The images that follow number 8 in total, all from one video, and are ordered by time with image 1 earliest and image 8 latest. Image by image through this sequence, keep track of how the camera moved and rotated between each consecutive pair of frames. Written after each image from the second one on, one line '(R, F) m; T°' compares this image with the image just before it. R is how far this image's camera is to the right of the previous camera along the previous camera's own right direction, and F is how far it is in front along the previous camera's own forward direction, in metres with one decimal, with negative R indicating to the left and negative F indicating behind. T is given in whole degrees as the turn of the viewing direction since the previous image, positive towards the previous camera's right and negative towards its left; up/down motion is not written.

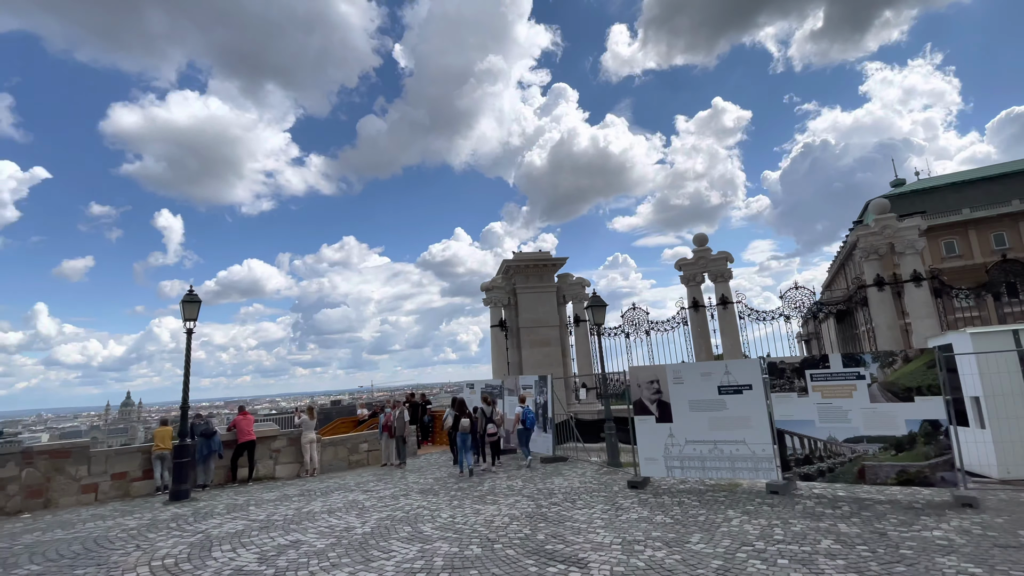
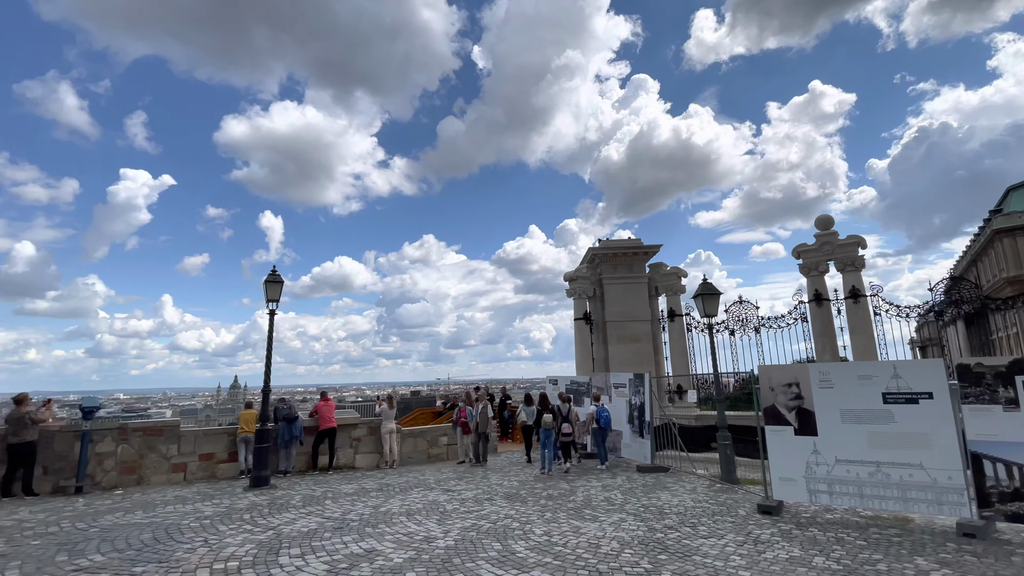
(-0.4, +1.1) m; -9°
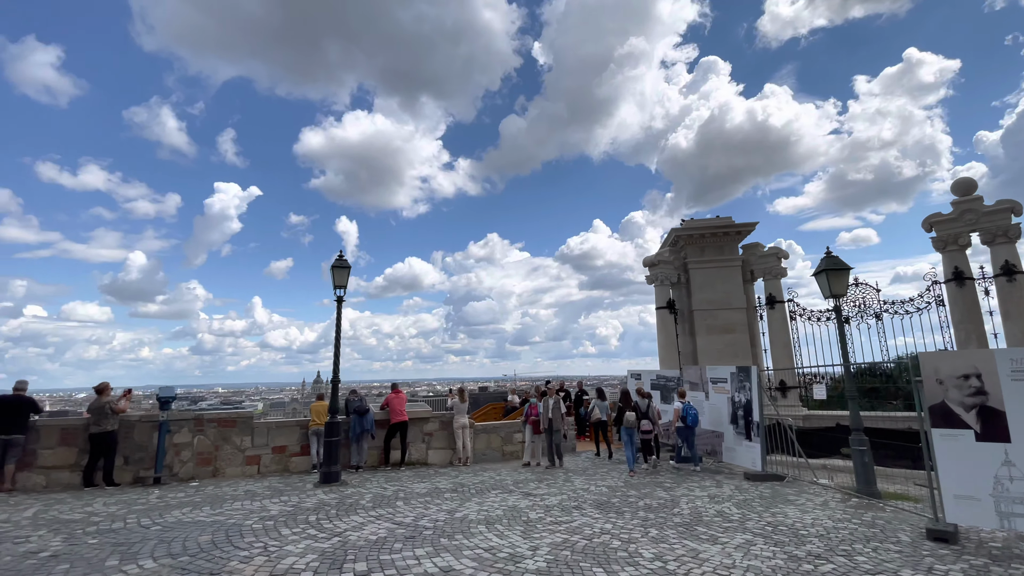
(-0.3, +1.0) m; -8°
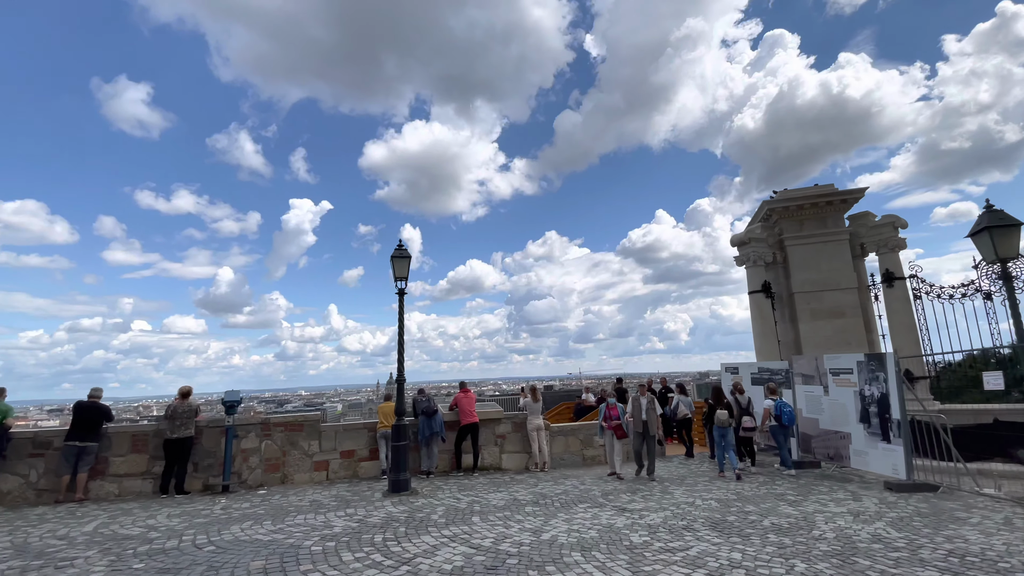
(-0.3, +1.0) m; -7°
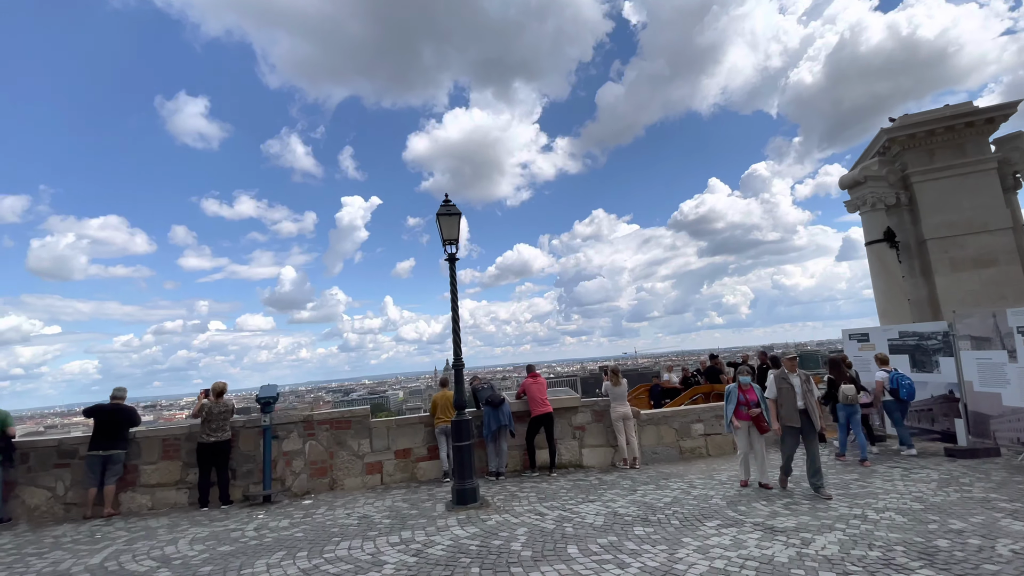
(-0.4, +1.6) m; -6°
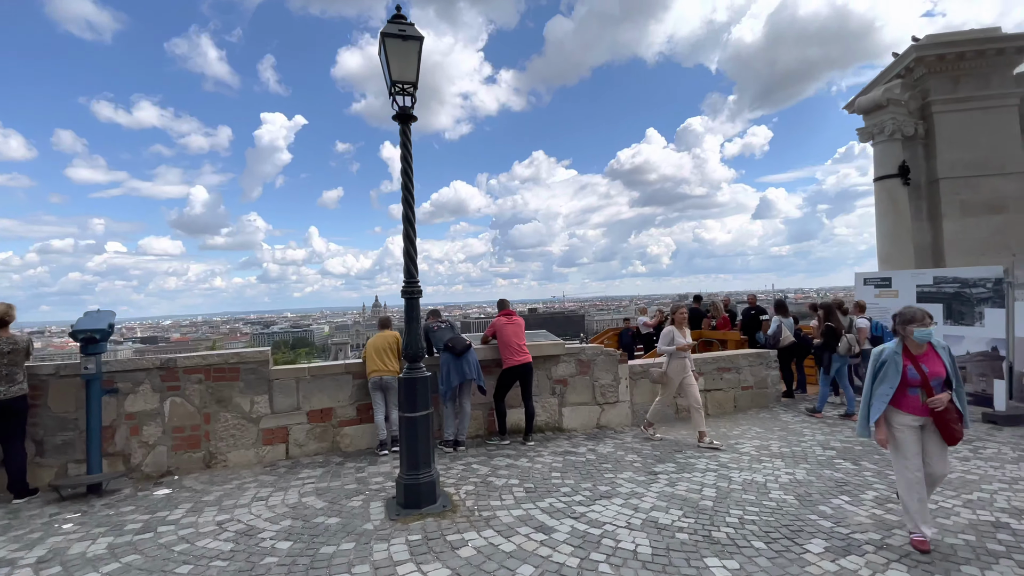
(-0.4, +2.2) m; +8°
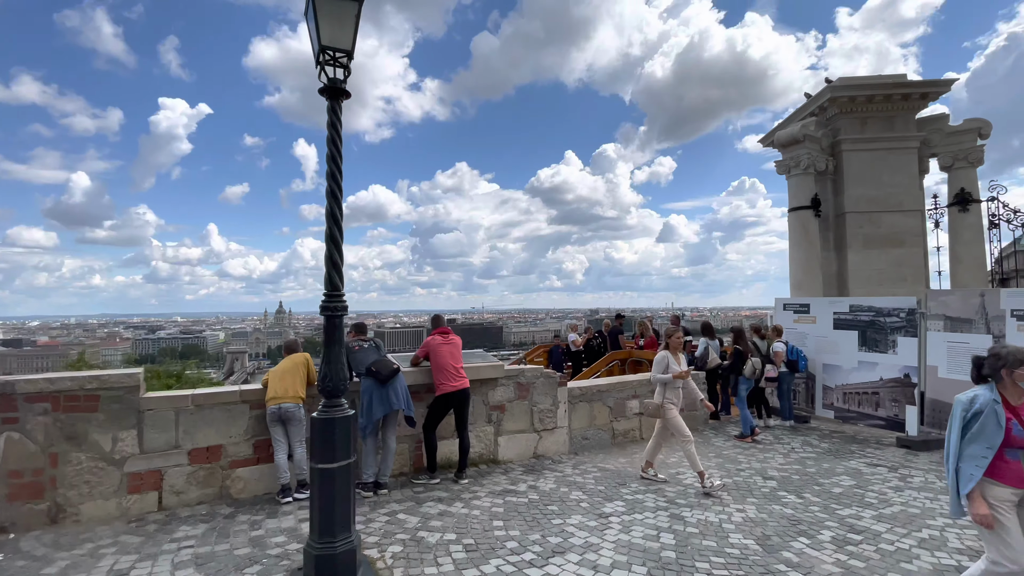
(-0.2, +0.6) m; +9°
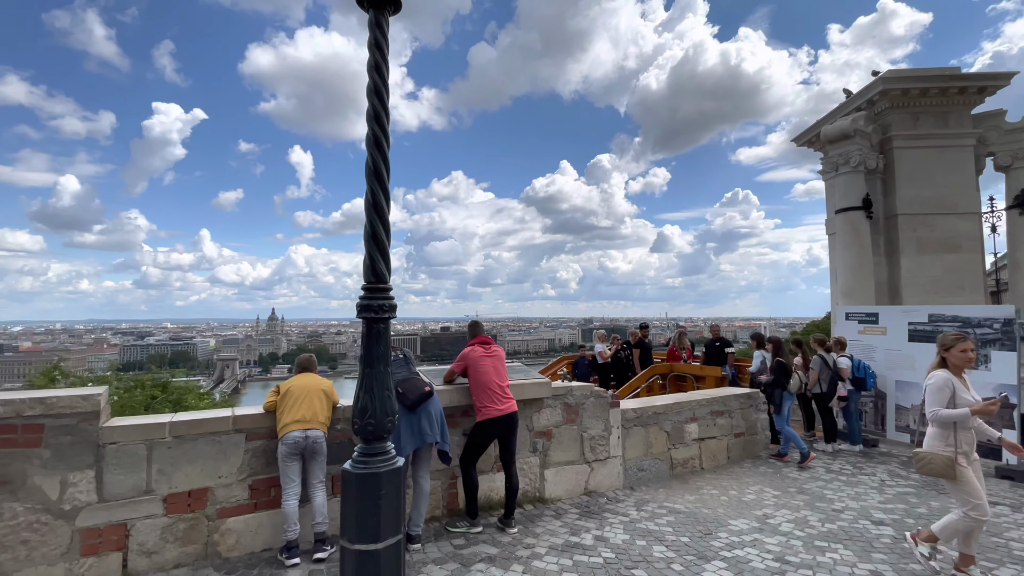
(-0.6, +0.9) m; +1°
